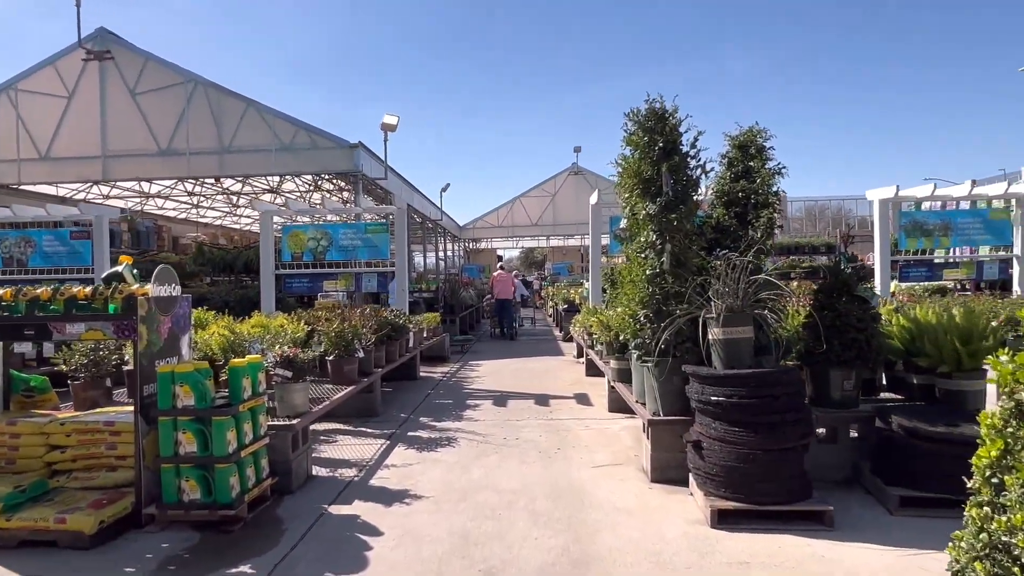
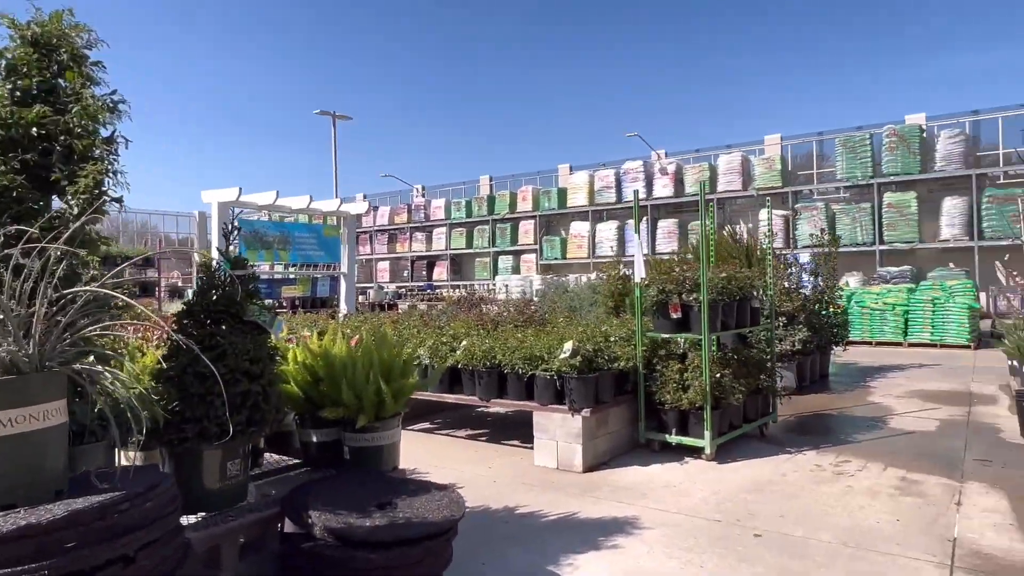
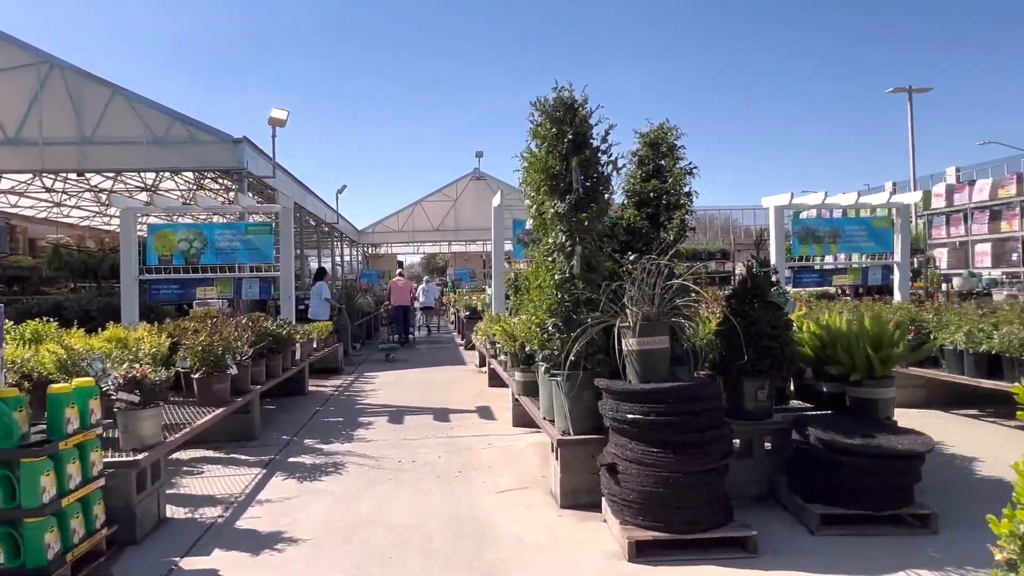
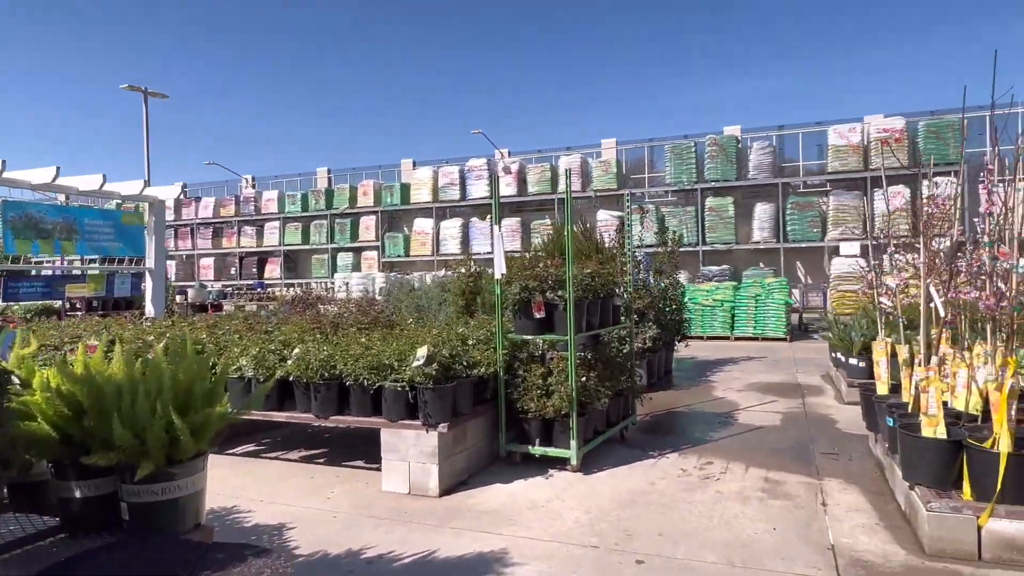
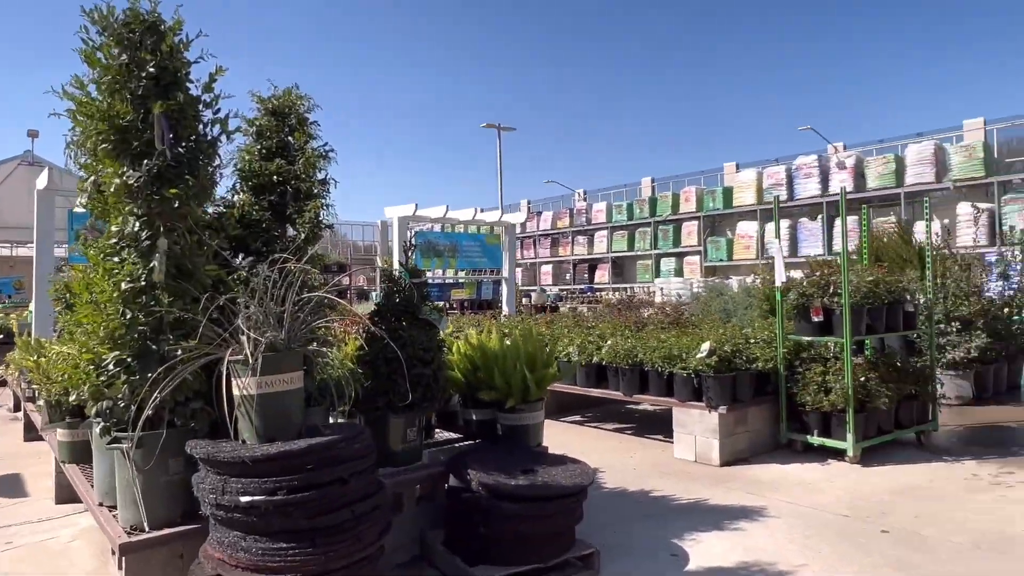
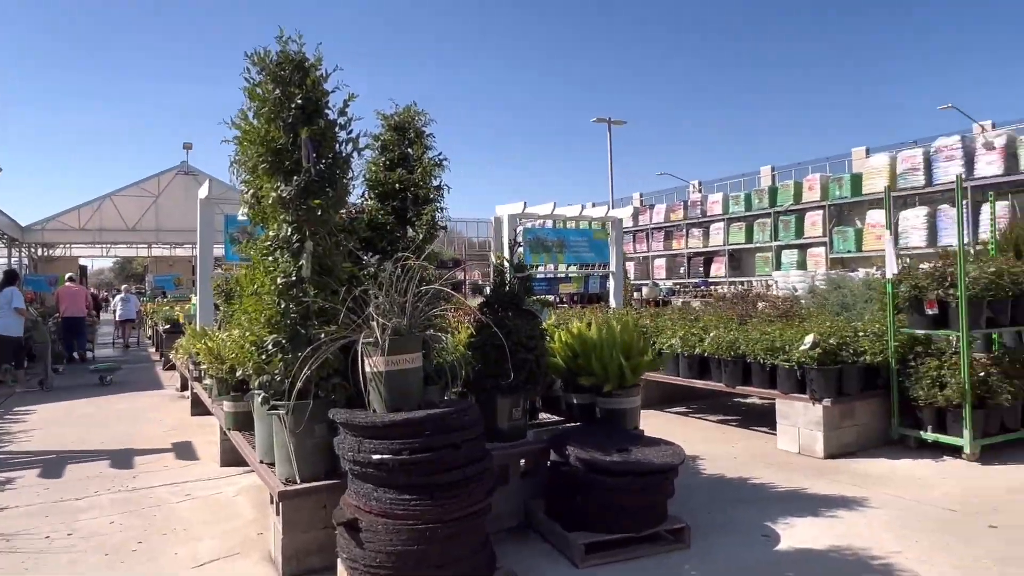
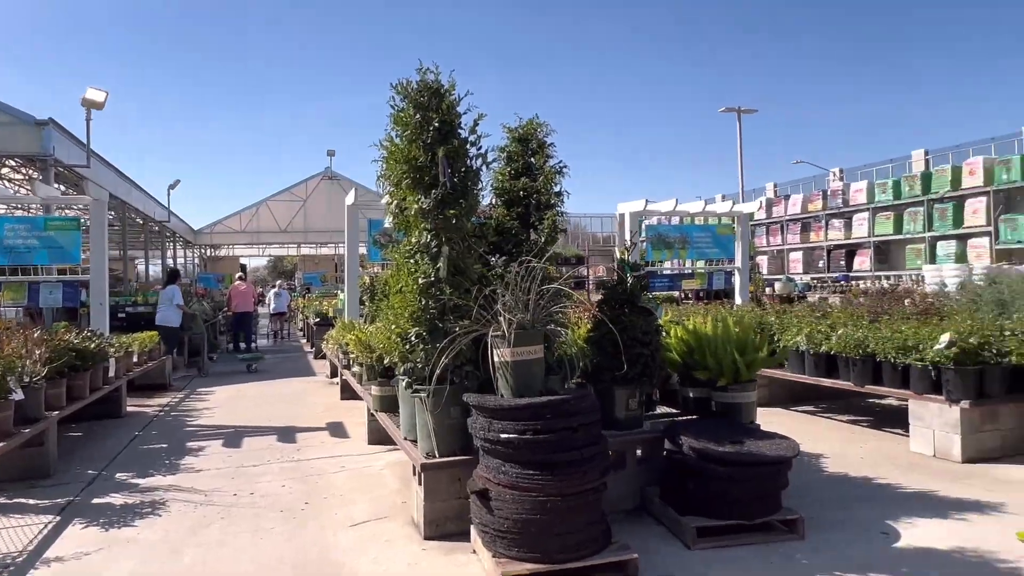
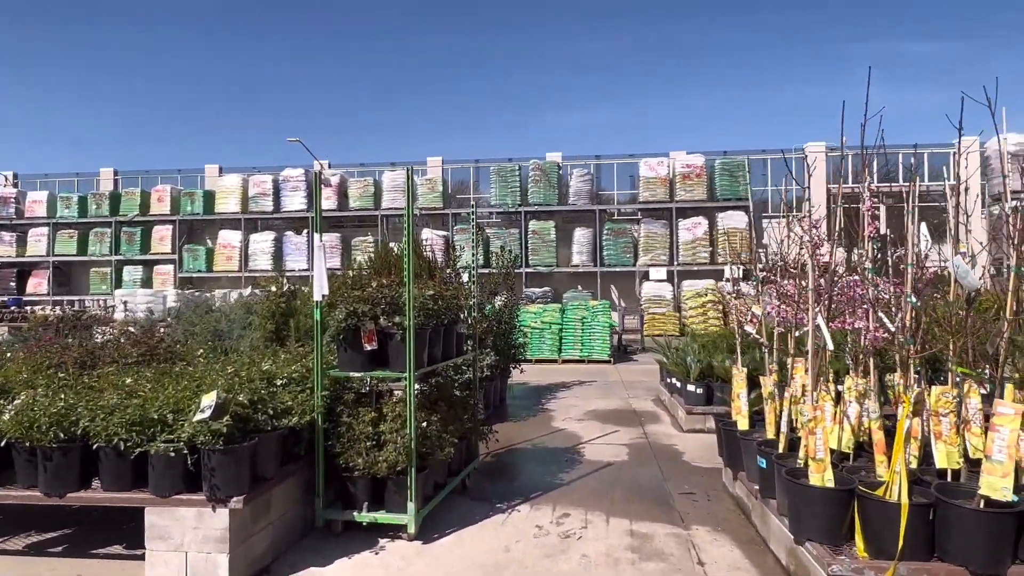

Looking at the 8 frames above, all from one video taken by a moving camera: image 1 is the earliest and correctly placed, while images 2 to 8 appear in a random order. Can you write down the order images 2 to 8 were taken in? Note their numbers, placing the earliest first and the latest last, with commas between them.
3, 7, 6, 5, 2, 4, 8
